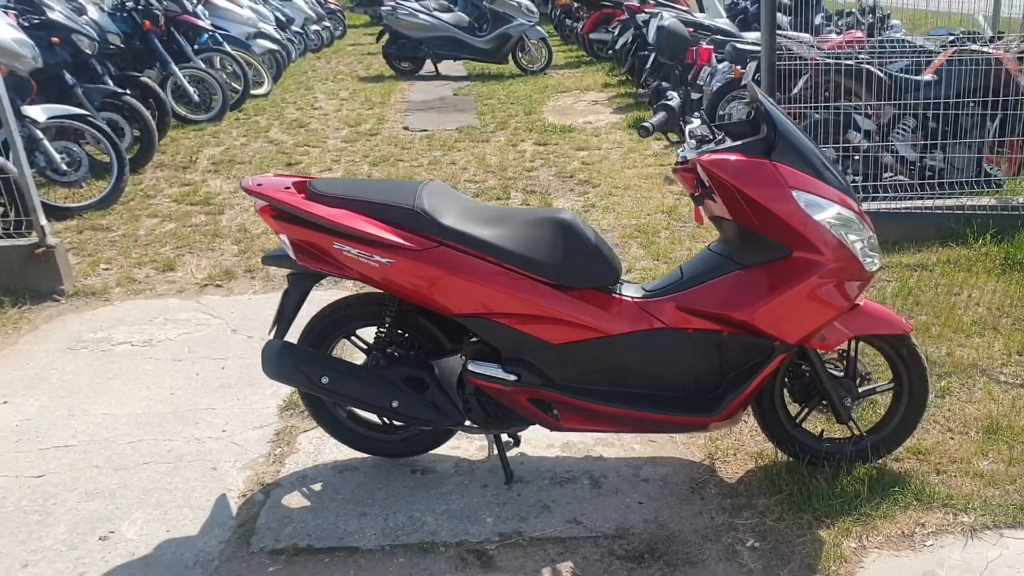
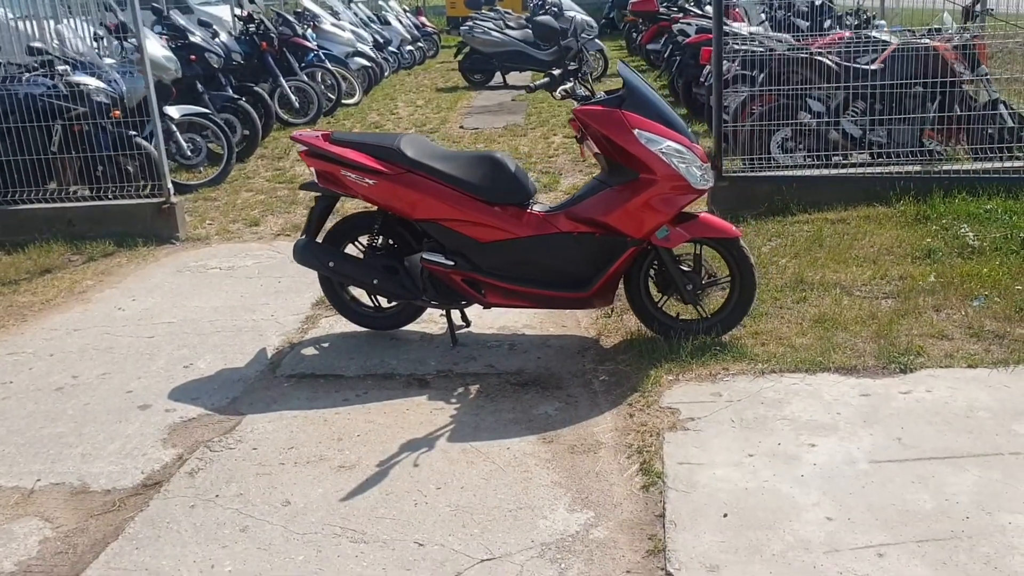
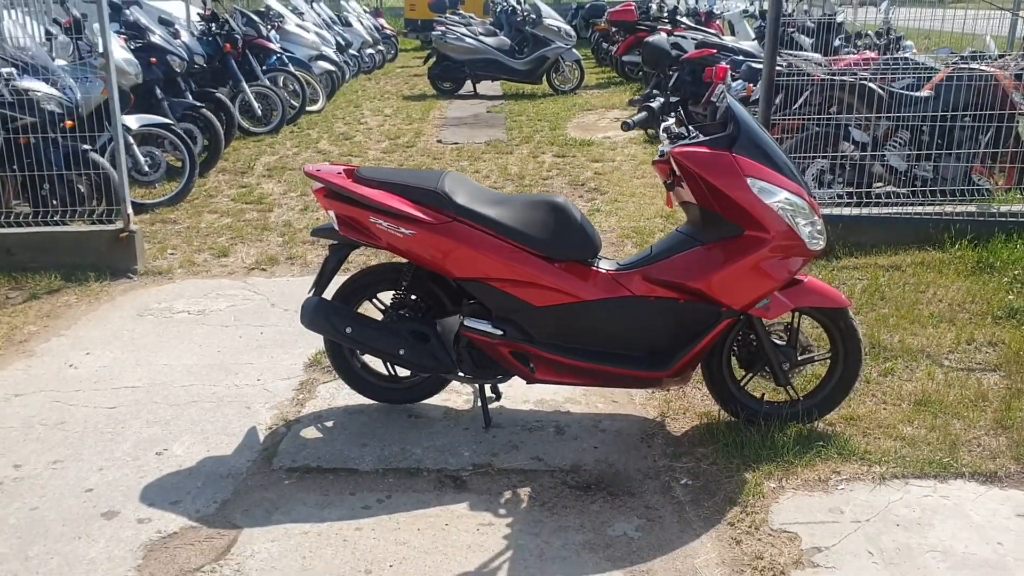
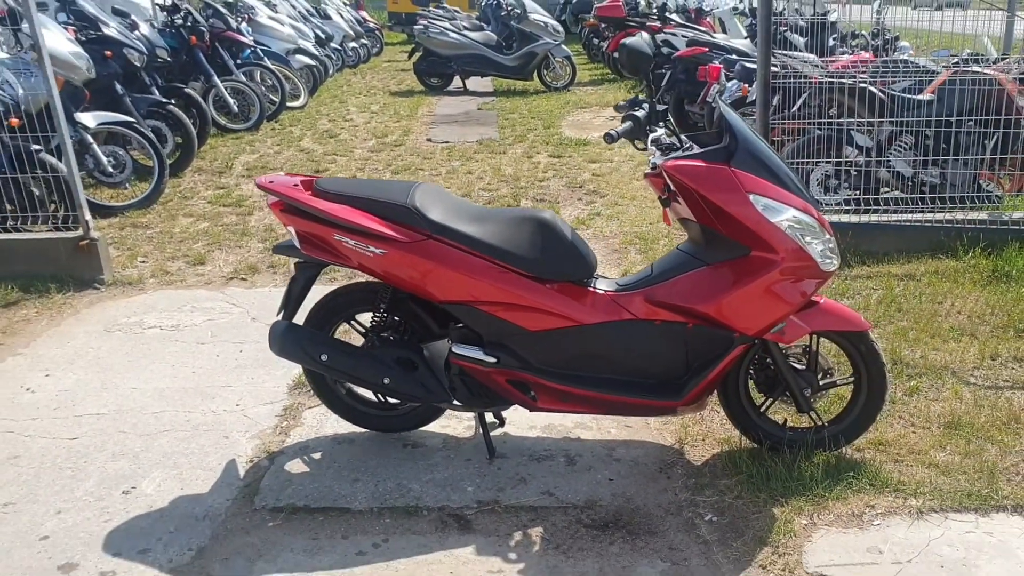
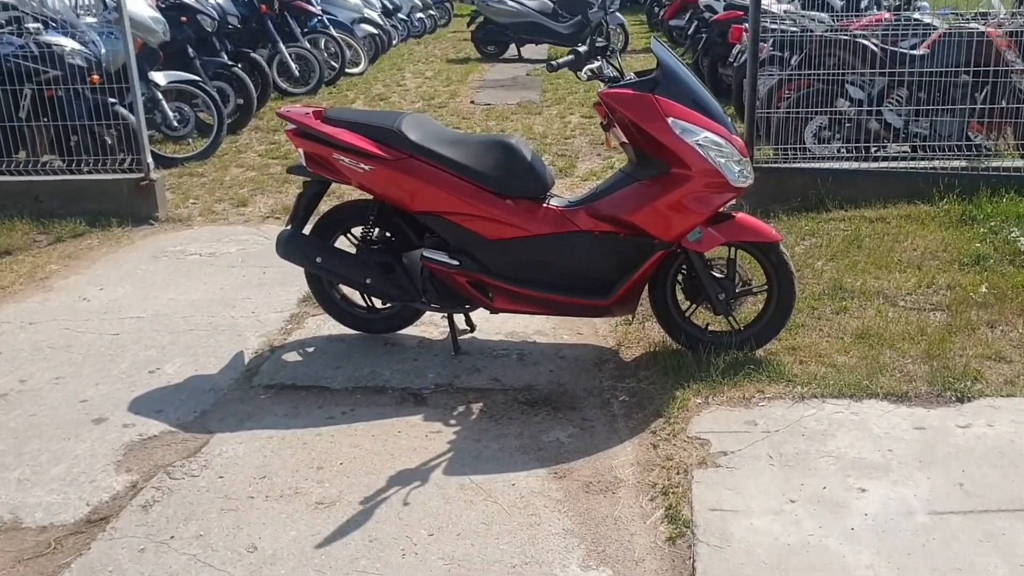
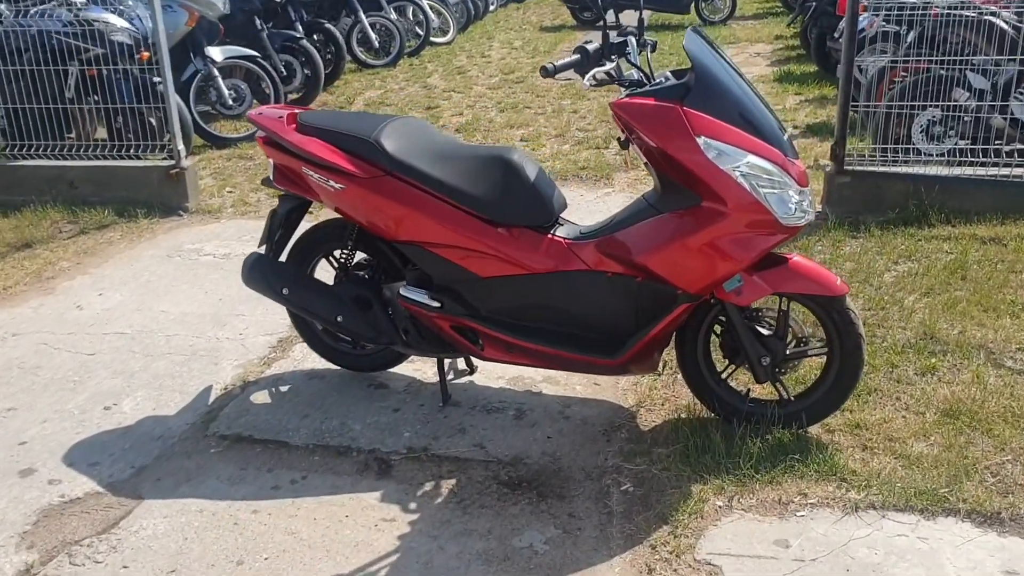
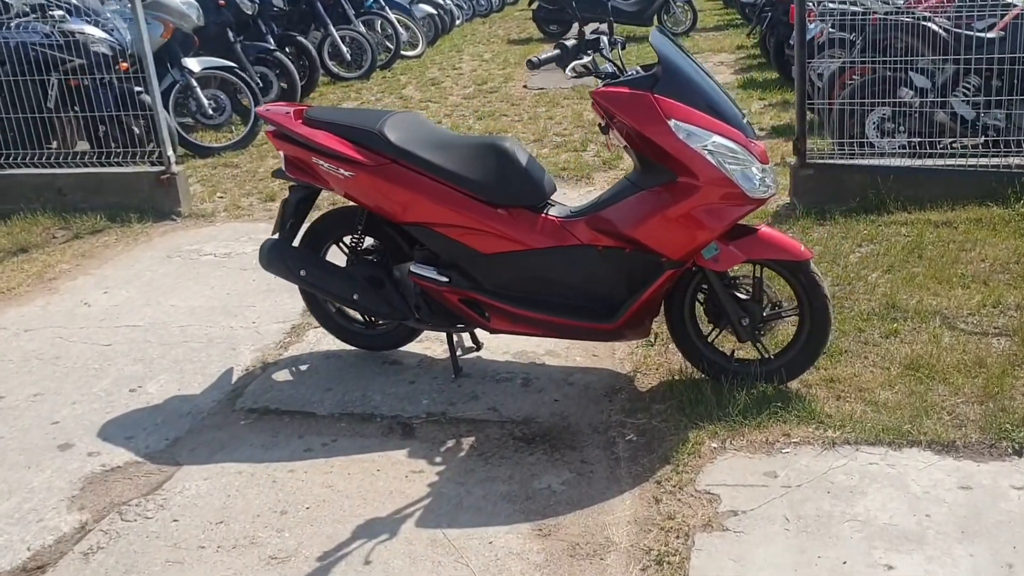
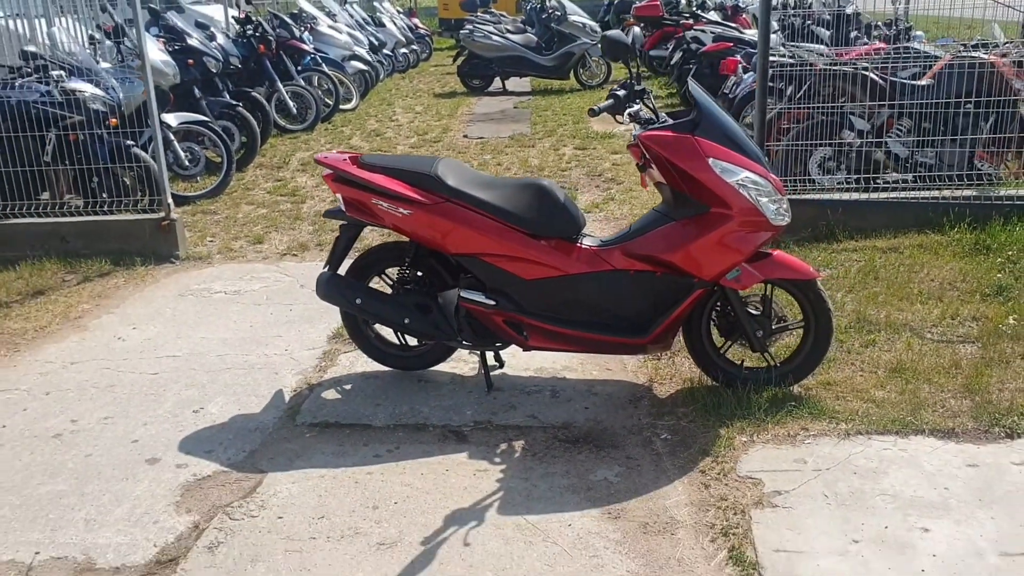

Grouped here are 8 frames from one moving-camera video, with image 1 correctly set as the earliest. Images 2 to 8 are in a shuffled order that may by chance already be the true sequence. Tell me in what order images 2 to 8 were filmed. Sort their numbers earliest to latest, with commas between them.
4, 3, 8, 2, 5, 7, 6
